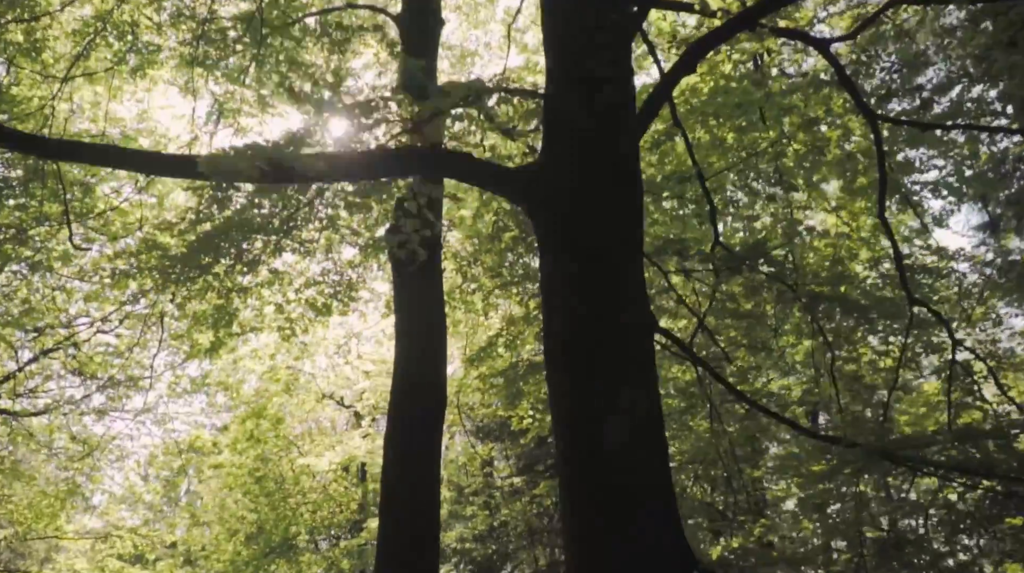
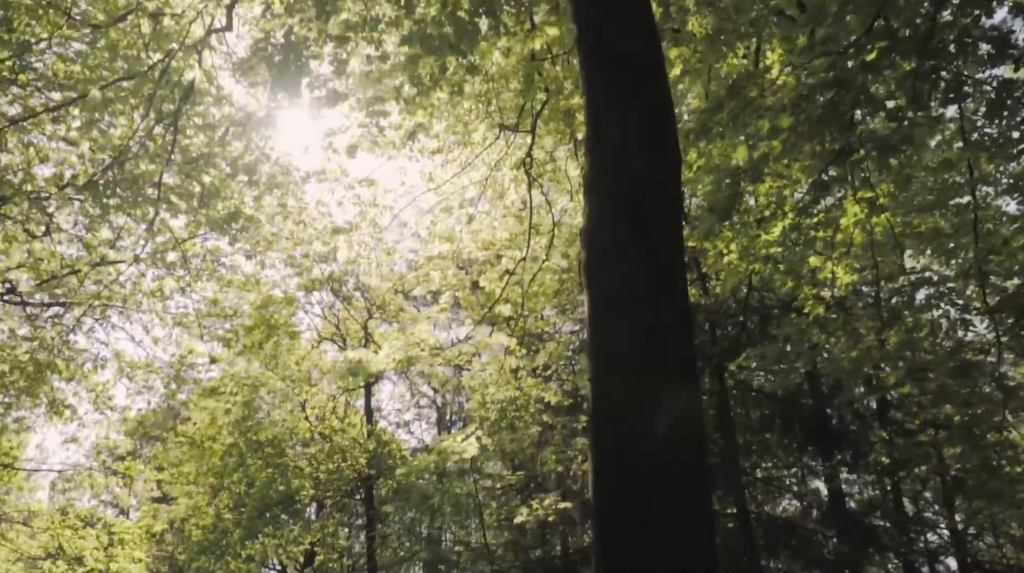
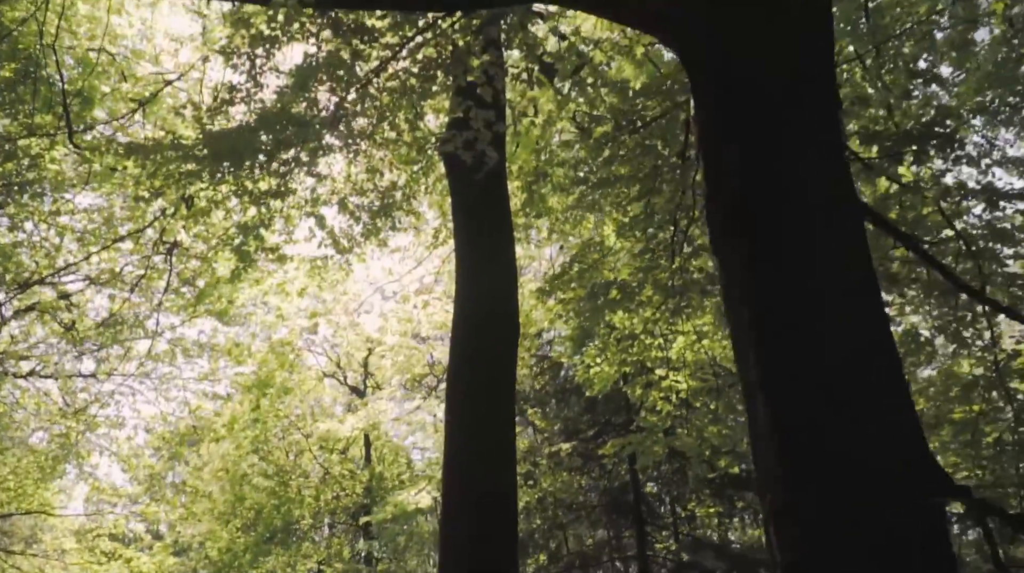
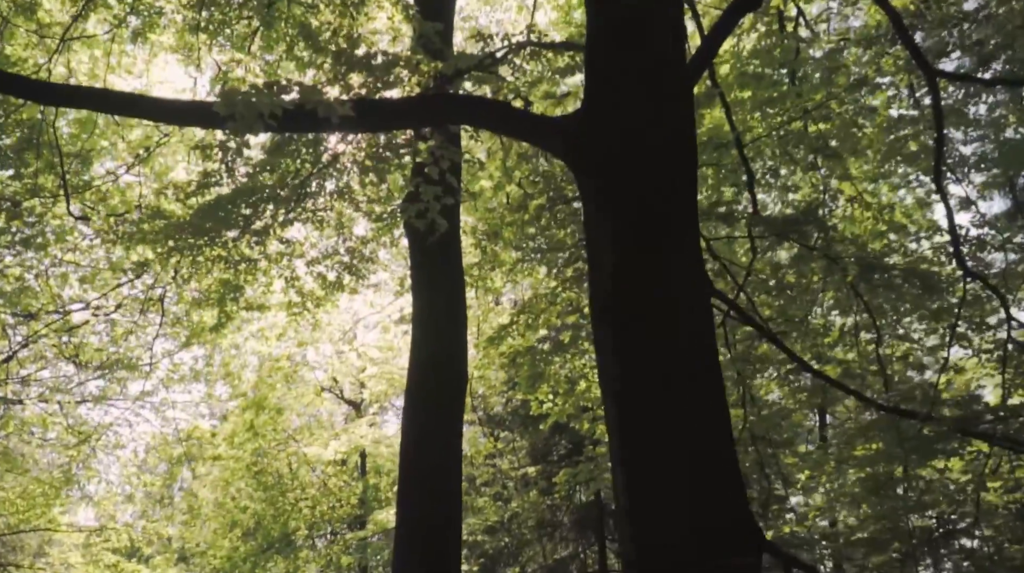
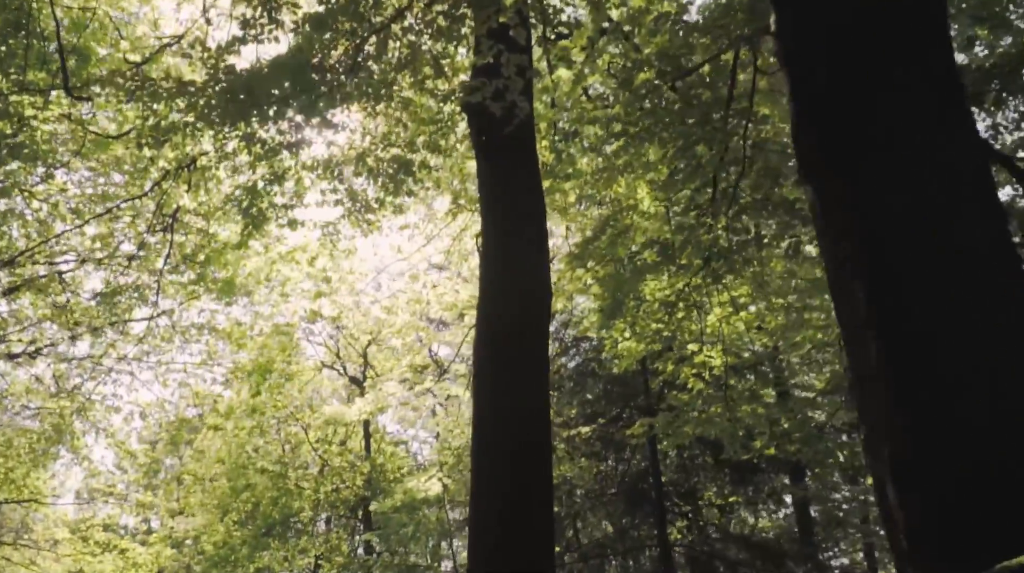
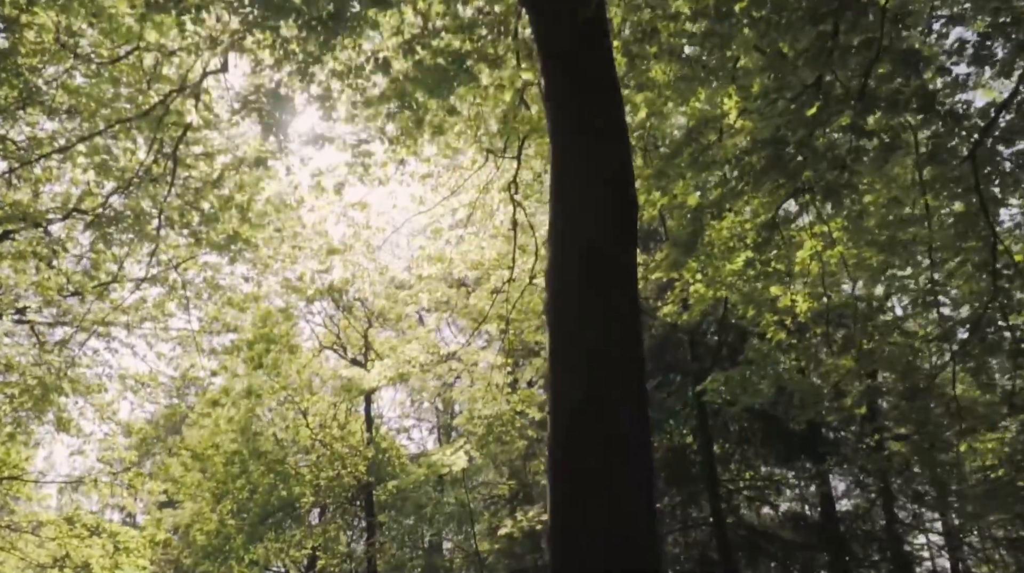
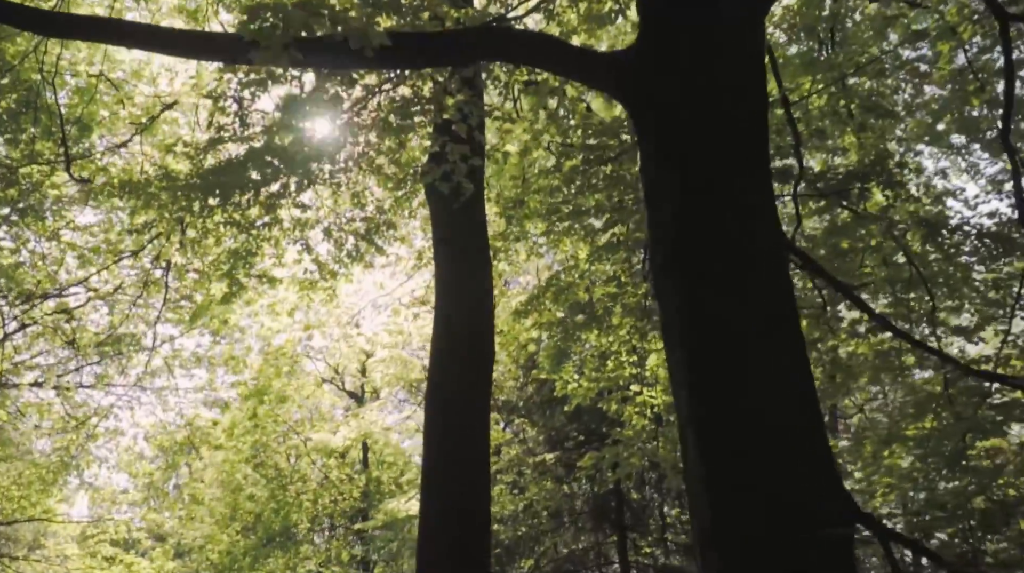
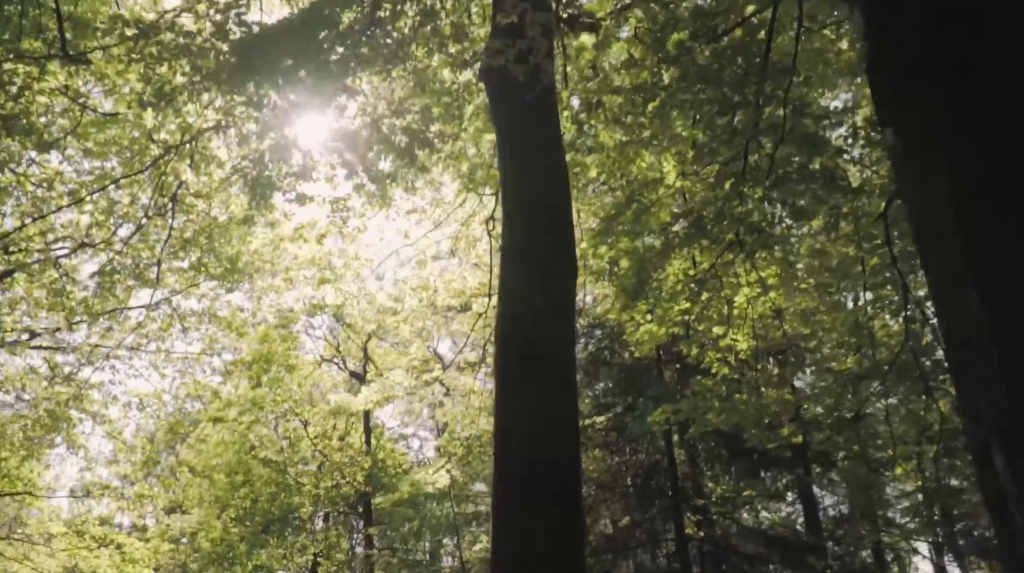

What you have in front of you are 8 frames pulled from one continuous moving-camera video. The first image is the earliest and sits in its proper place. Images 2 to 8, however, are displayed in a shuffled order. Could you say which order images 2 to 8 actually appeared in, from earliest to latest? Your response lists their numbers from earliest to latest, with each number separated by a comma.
4, 7, 3, 5, 8, 6, 2
